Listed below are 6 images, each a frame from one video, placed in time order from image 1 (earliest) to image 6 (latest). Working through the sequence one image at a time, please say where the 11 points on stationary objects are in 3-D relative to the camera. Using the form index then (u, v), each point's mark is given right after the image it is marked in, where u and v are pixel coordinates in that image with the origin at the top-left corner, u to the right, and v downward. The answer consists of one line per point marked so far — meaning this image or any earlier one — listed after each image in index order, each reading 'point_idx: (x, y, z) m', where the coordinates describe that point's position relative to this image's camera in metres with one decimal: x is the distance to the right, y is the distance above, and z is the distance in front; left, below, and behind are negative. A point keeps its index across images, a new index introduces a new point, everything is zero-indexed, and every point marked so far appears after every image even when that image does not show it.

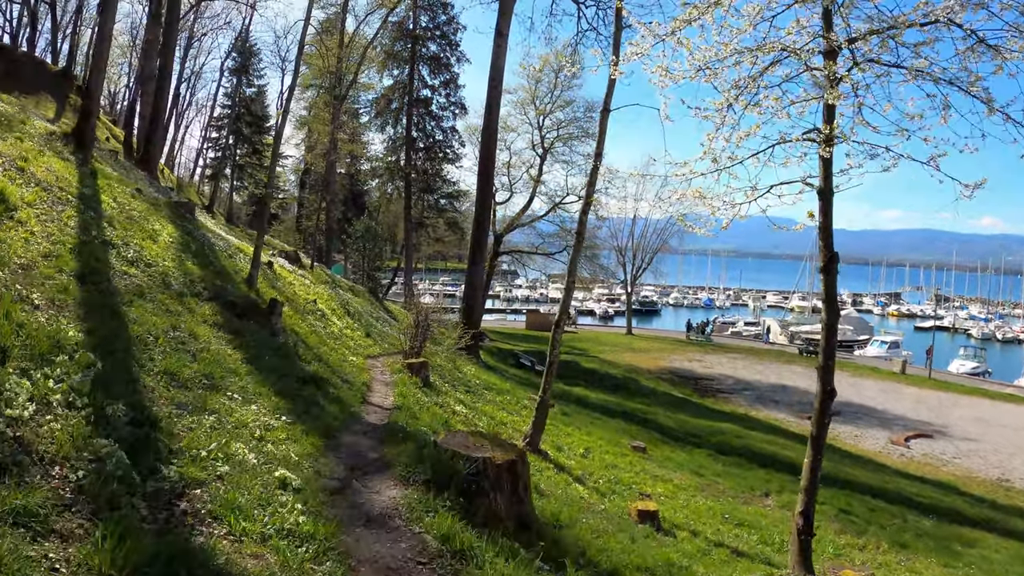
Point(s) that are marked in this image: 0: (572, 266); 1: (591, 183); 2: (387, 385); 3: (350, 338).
0: (+1.1, +0.4, +11.2) m
1: (+1.5, +1.9, +11.4) m
2: (-2.0, -1.6, +9.9) m
3: (-3.4, -1.0, +12.7) m
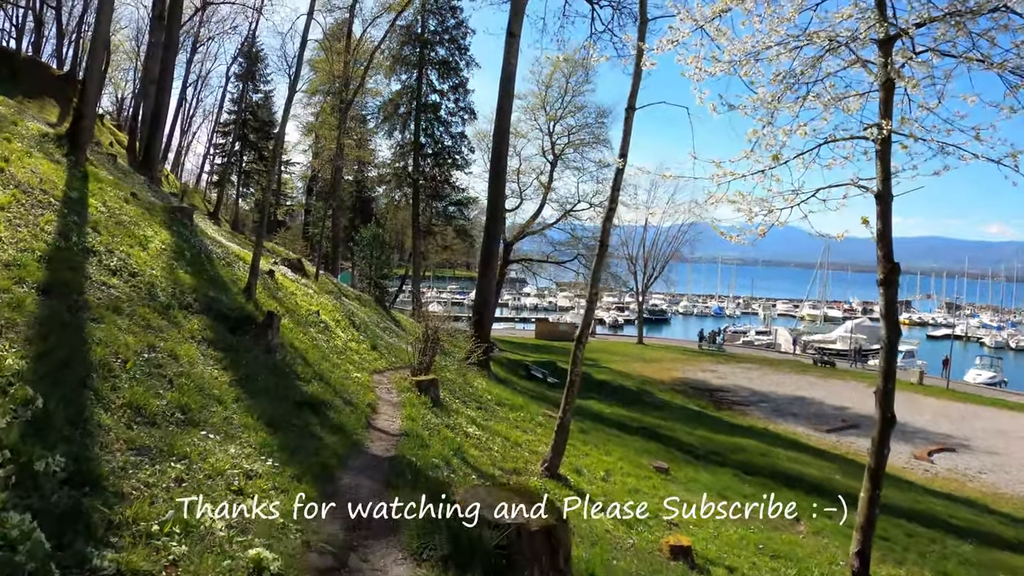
0: (+1.4, +0.2, +10.3) m
1: (+1.8, +1.7, +10.5) m
2: (-1.7, -1.7, +9.0) m
3: (-3.1, -1.2, +11.9) m
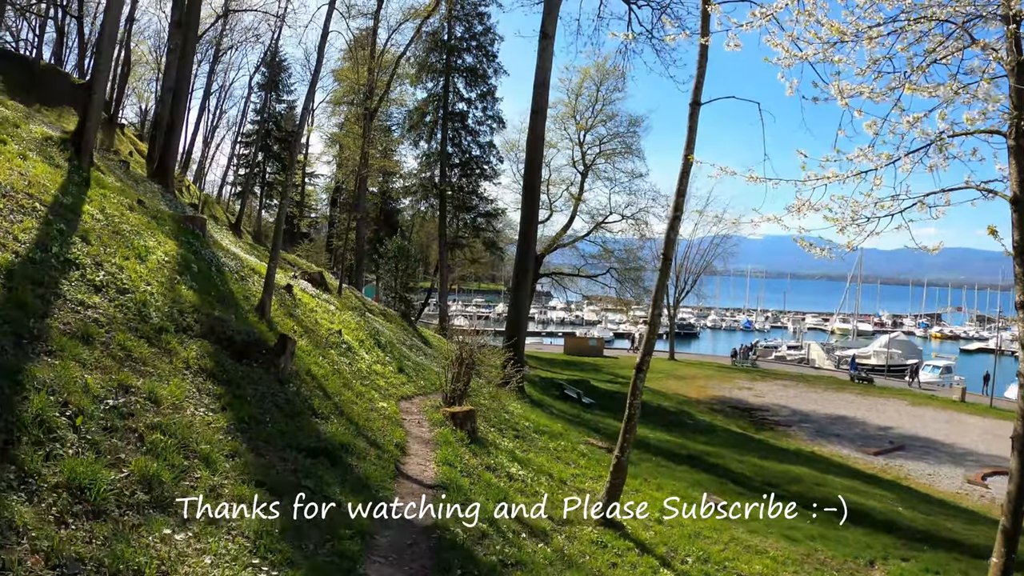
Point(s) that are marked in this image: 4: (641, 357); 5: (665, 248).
0: (+2.1, -0.1, +8.9) m
1: (+2.5, +1.4, +9.1) m
2: (-1.1, -2.0, +7.7) m
3: (-2.3, -1.5, +10.7) m
4: (+1.9, -1.0, +8.8) m
5: (+2.2, +0.6, +9.0) m
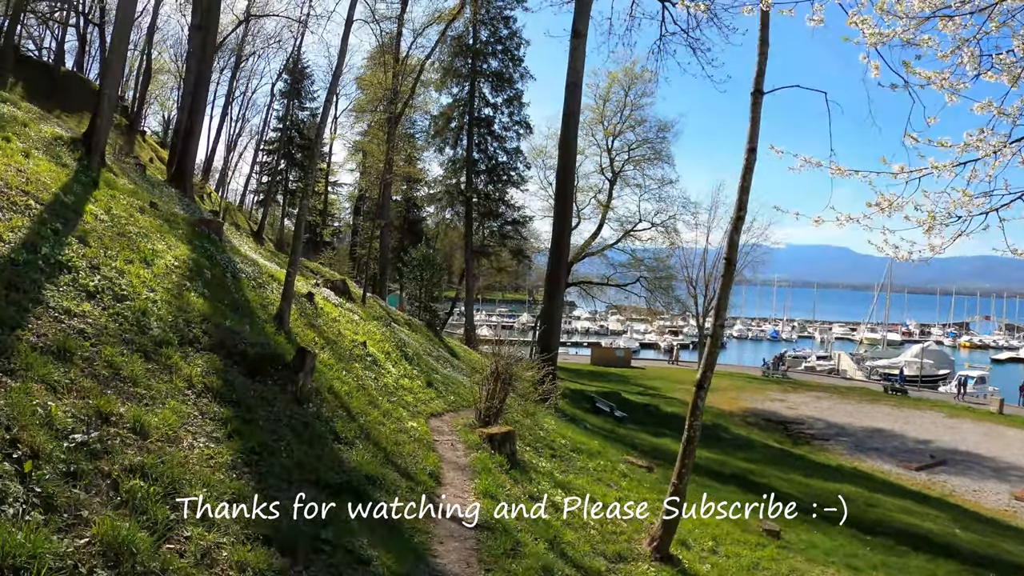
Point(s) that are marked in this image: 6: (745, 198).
0: (+2.7, -0.2, +7.9) m
1: (+3.1, +1.4, +8.2) m
2: (-0.5, -2.0, +6.8) m
3: (-1.7, -1.6, +9.8) m
4: (+2.4, -1.1, +7.8) m
5: (+2.8, +0.5, +8.0) m
6: (+3.1, +1.2, +8.3) m
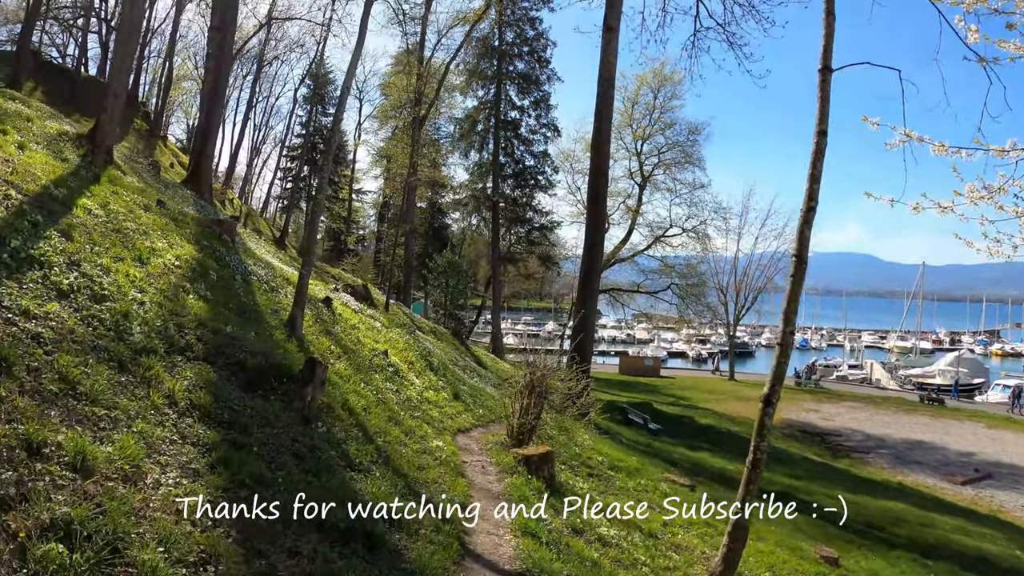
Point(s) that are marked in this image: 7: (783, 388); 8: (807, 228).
0: (+3.1, -0.2, +6.9) m
1: (+3.5, +1.4, +7.1) m
2: (-0.1, -2.0, +5.9) m
3: (-1.1, -1.7, +8.9) m
4: (+2.9, -1.1, +6.8) m
5: (+3.2, +0.5, +7.0) m
6: (+3.6, +1.2, +7.2) m
7: (+3.0, -1.1, +6.8) m
8: (+3.3, +0.7, +7.0) m
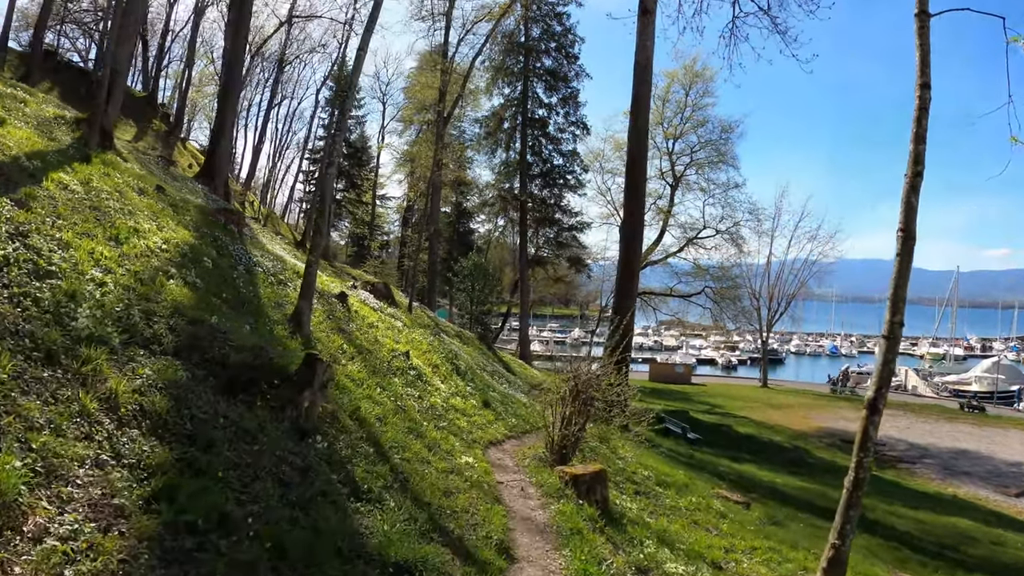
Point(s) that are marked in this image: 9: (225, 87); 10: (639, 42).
0: (+3.5, 0.0, +5.6) m
1: (+3.9, +1.5, +5.9) m
2: (+0.3, -1.9, +4.7) m
3: (-0.6, -1.6, +7.7) m
4: (+3.3, -0.9, +5.5) m
5: (+3.6, +0.6, +5.7) m
6: (+4.0, +1.4, +6.0) m
7: (+3.4, -0.9, +5.5) m
8: (+3.8, +0.9, +5.7) m
9: (-6.7, +4.8, +14.3) m
10: (+3.2, +6.3, +15.6) m
